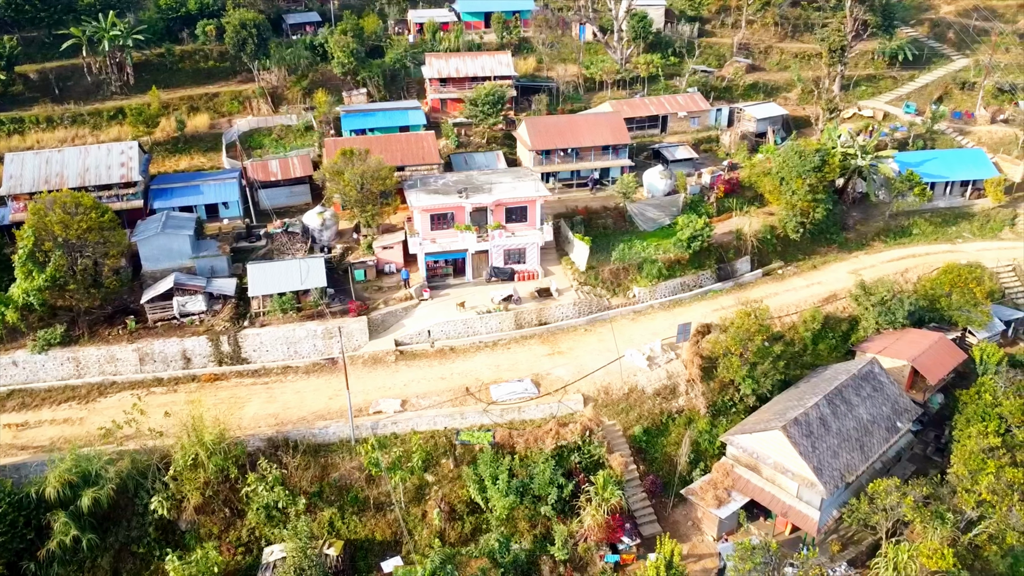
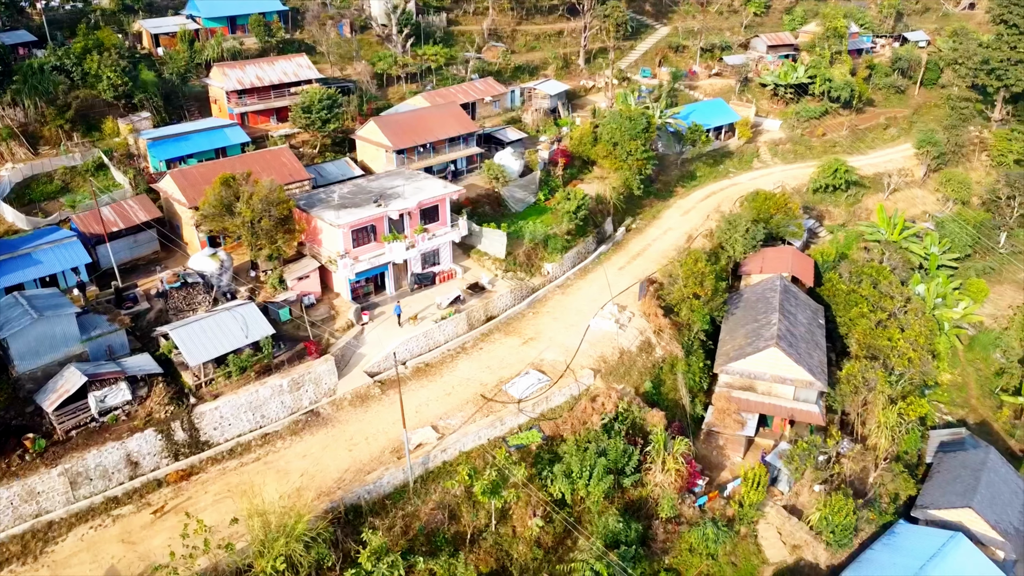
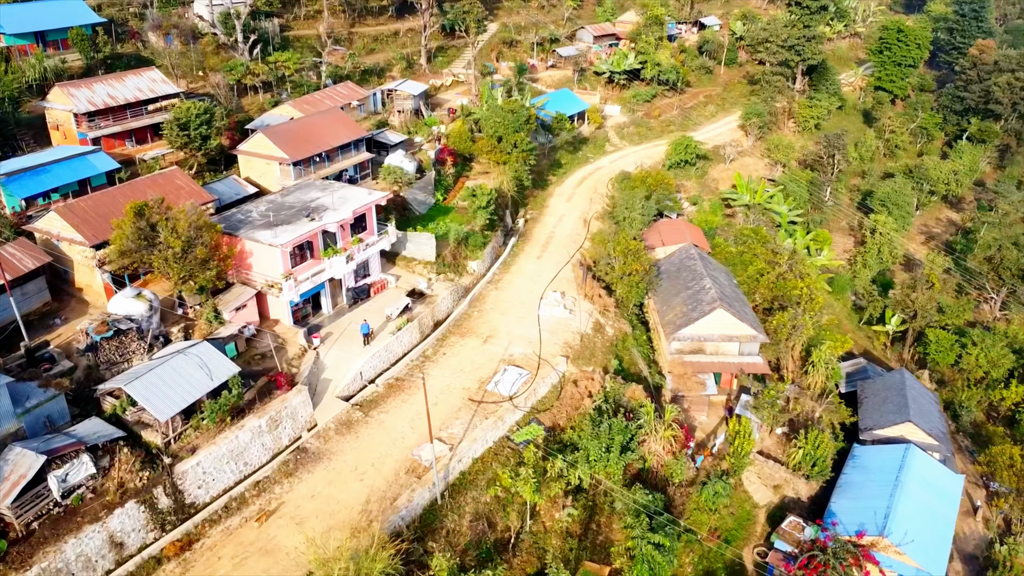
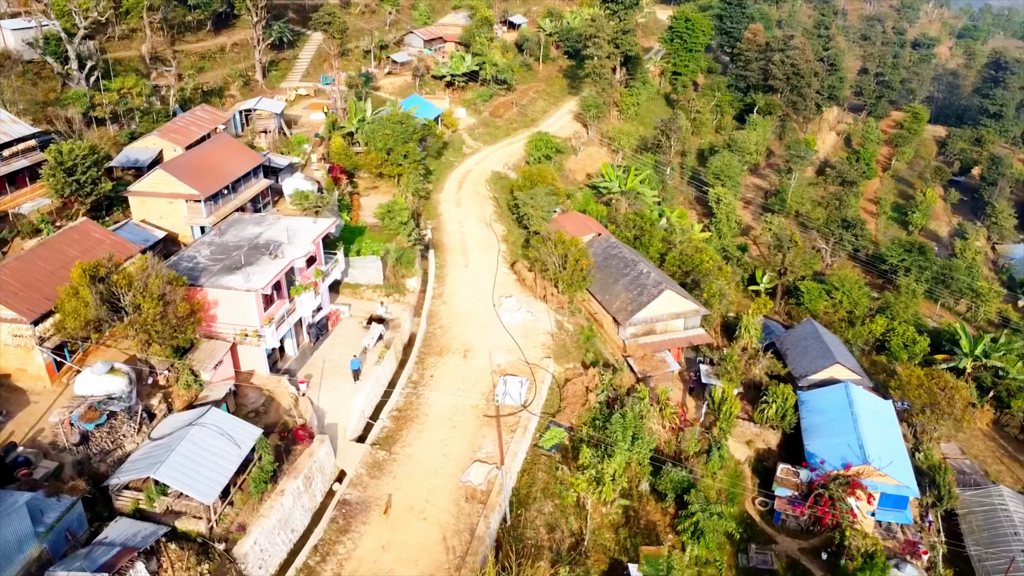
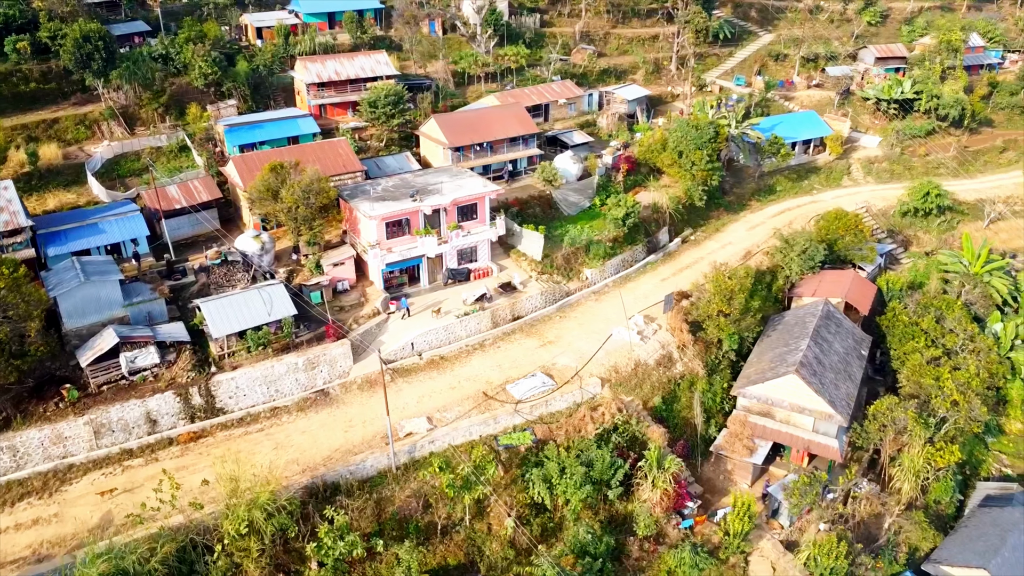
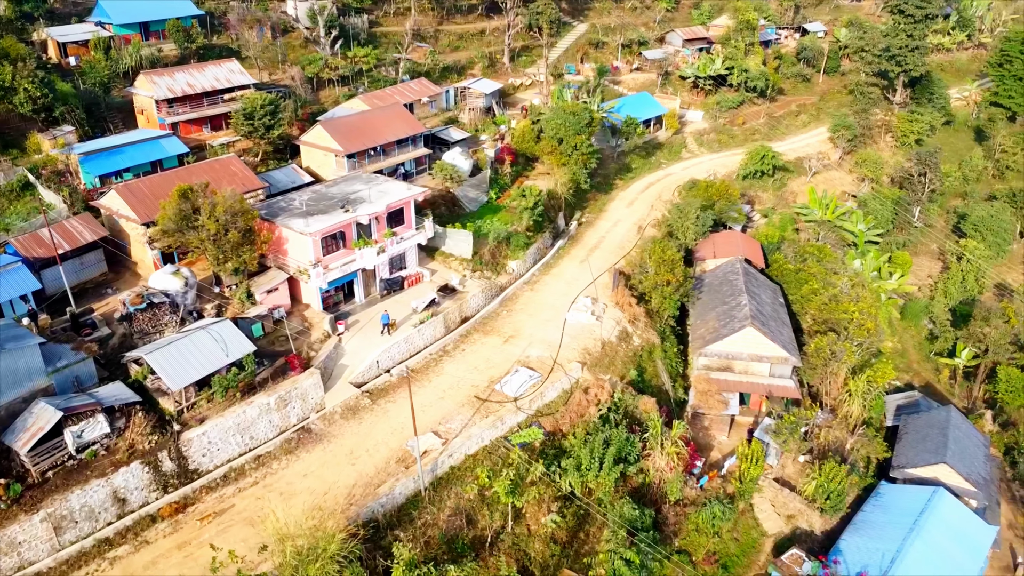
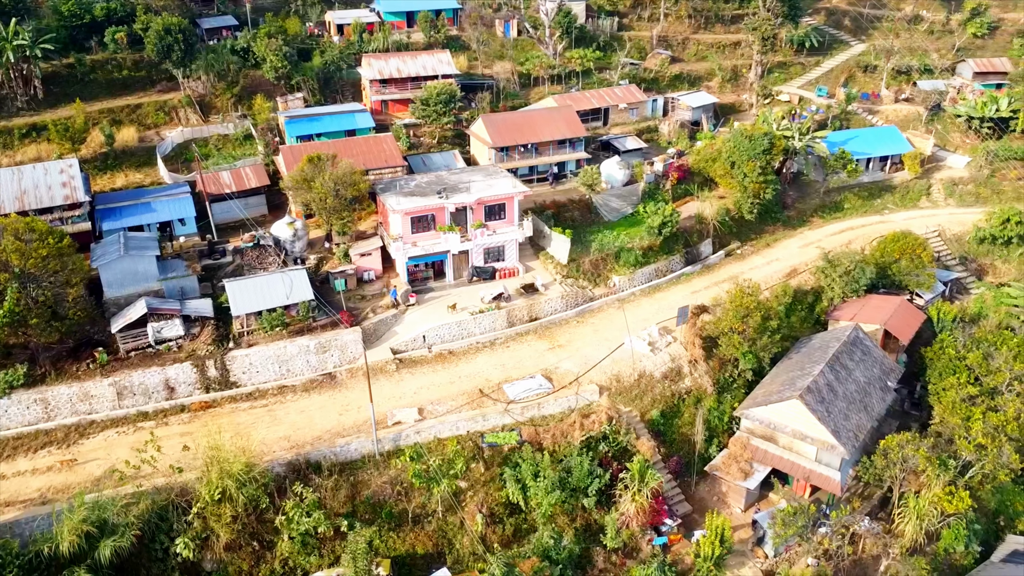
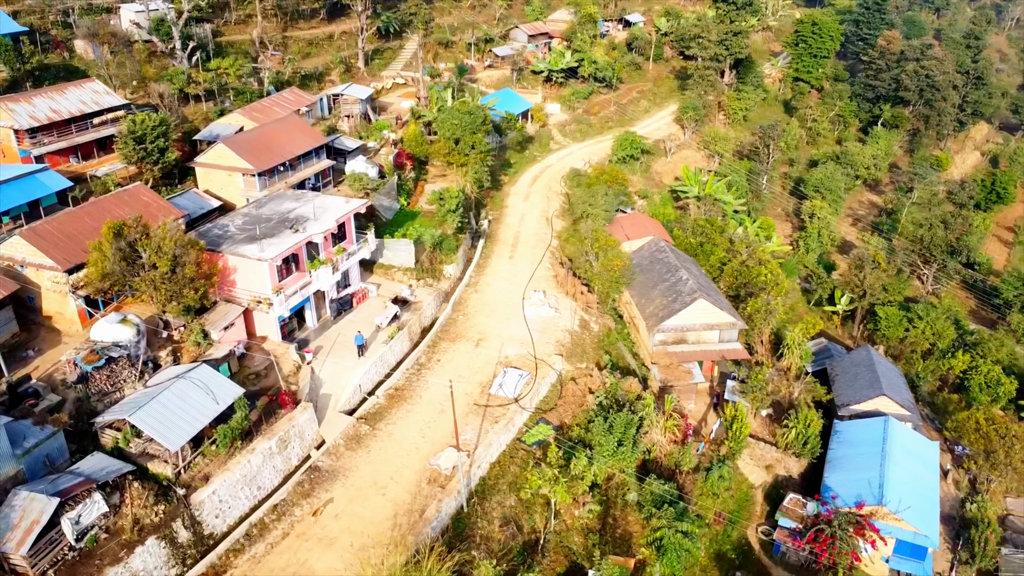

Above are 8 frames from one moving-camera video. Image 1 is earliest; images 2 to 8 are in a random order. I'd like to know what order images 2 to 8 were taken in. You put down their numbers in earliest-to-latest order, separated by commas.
7, 5, 2, 6, 3, 8, 4
